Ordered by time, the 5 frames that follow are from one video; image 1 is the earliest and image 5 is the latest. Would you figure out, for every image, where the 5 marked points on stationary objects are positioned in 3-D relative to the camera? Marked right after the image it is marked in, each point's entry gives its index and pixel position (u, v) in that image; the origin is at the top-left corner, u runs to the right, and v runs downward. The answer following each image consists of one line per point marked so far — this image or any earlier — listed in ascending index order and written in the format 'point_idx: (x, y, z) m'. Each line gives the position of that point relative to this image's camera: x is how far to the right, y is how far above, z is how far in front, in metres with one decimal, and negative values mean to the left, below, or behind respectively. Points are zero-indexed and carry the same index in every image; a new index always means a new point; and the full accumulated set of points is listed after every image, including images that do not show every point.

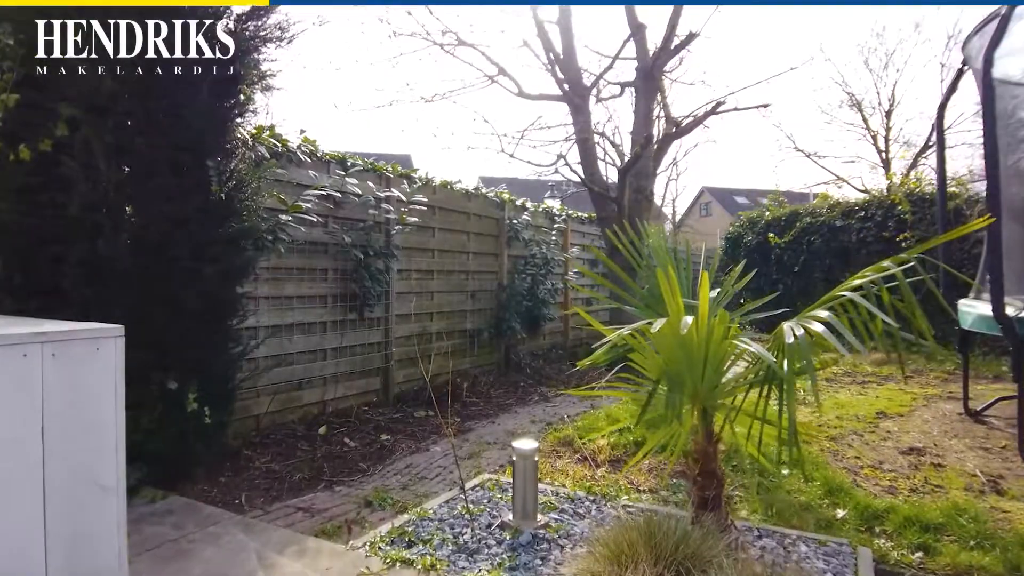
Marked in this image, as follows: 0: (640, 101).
0: (+1.1, +1.5, +5.8) m
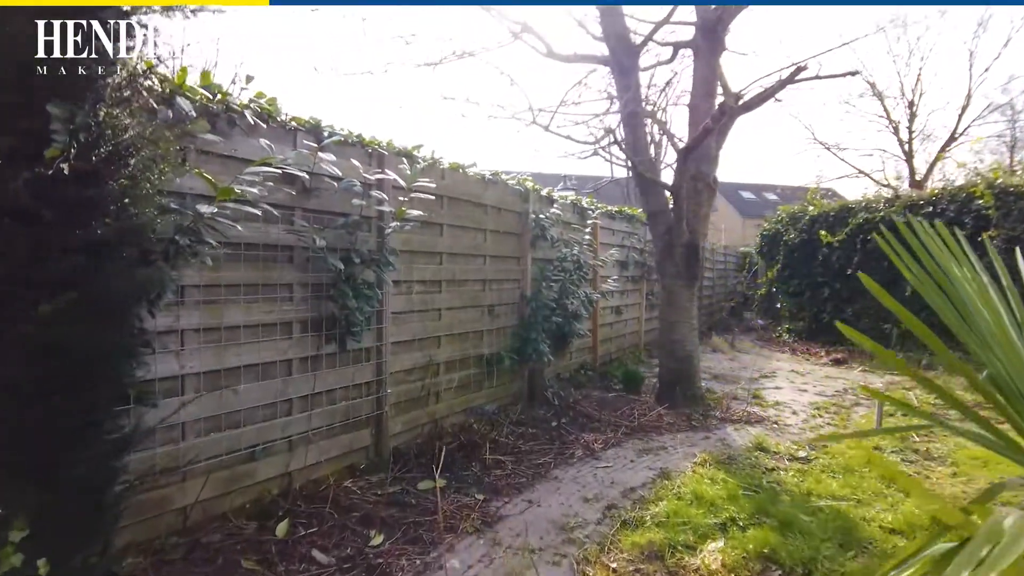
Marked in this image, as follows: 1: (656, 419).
0: (+1.3, +1.5, +4.6) m
1: (+0.9, -0.8, +4.2) m
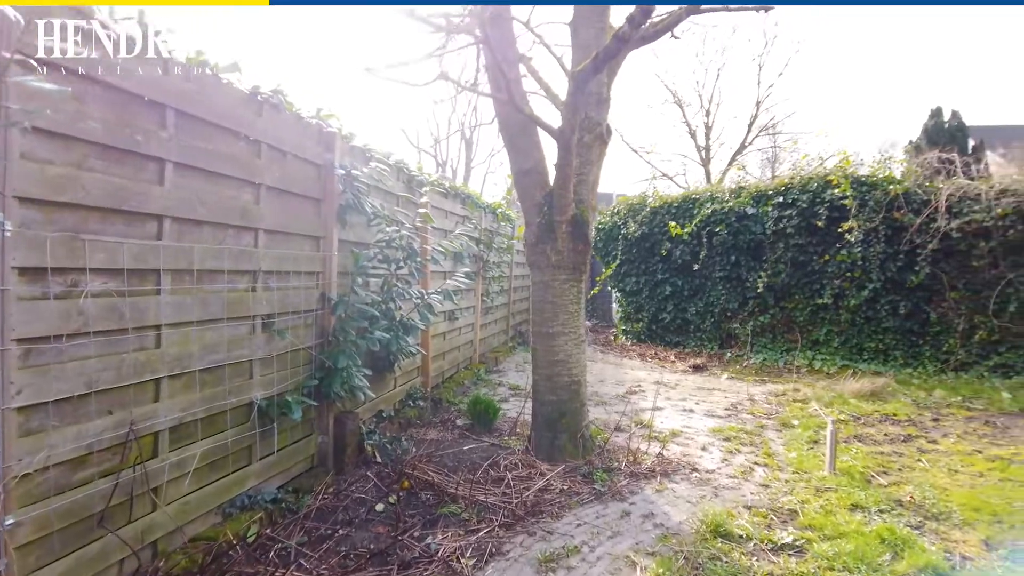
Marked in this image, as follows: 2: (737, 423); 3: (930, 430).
0: (+0.3, +1.5, +3.2) m
1: (+0.1, -0.8, +2.7) m
2: (+1.4, -0.8, +4.2) m
3: (+2.4, -0.8, +4.0) m
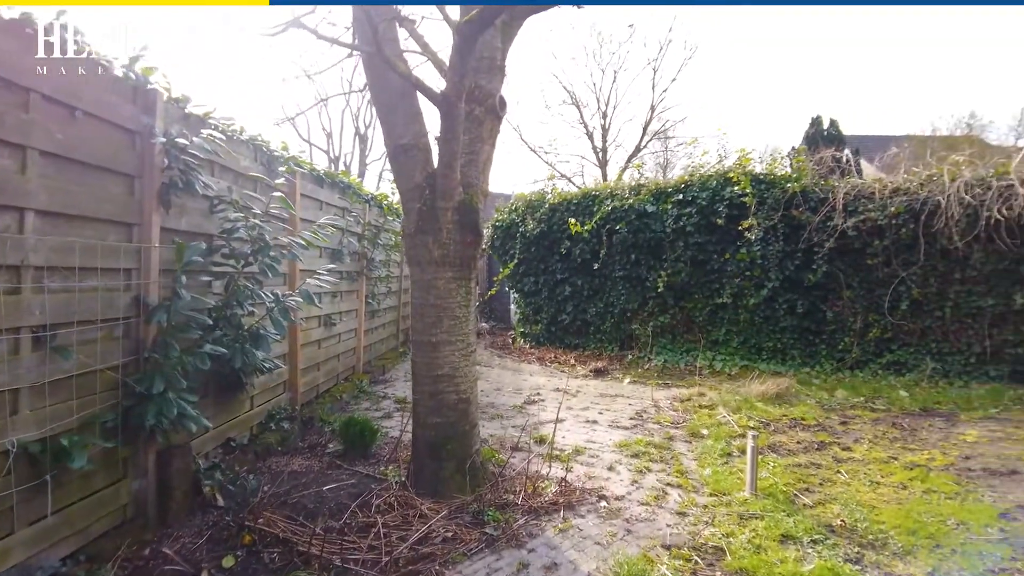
0: (-0.1, +1.5, +2.7) m
1: (-0.3, -0.8, +2.2) m
2: (+0.7, -0.8, +3.9) m
3: (+1.8, -0.8, +3.8) m
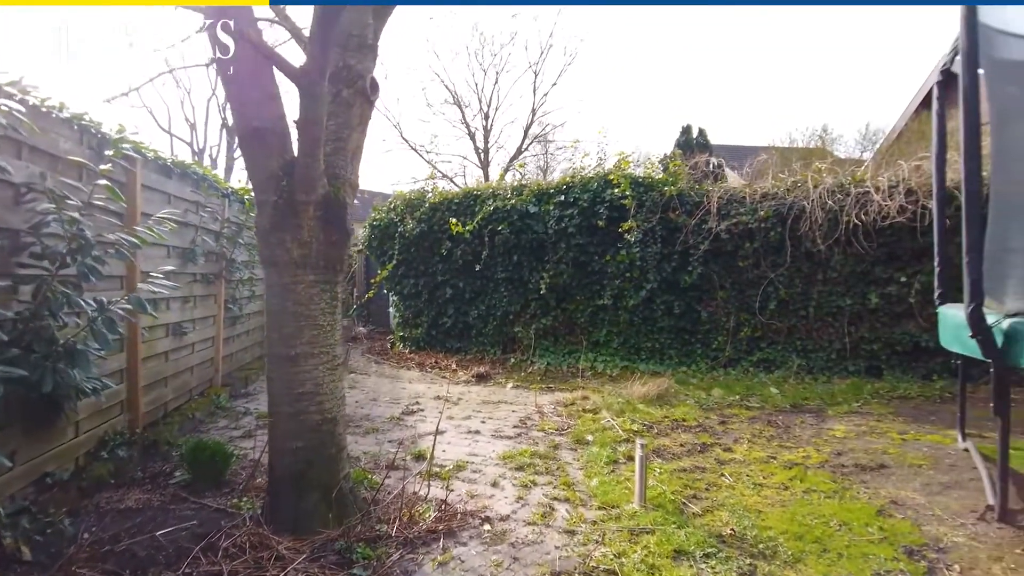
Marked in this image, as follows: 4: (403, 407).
0: (-0.6, +1.5, +2.4) m
1: (-0.6, -0.8, +1.9) m
2: (+0.1, -0.8, +3.7) m
3: (+1.2, -0.8, +3.8) m
4: (-0.7, -0.8, +4.8) m
